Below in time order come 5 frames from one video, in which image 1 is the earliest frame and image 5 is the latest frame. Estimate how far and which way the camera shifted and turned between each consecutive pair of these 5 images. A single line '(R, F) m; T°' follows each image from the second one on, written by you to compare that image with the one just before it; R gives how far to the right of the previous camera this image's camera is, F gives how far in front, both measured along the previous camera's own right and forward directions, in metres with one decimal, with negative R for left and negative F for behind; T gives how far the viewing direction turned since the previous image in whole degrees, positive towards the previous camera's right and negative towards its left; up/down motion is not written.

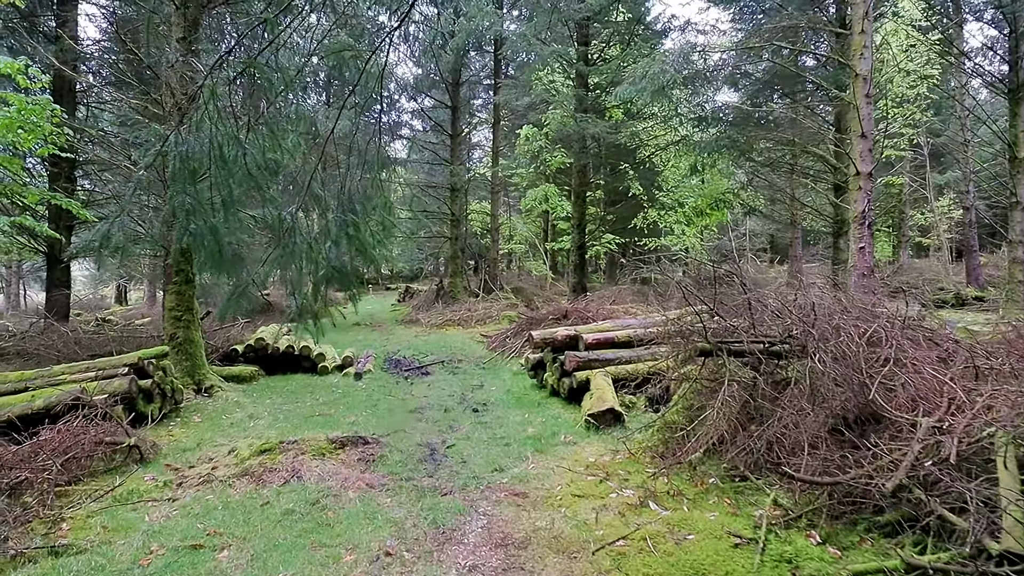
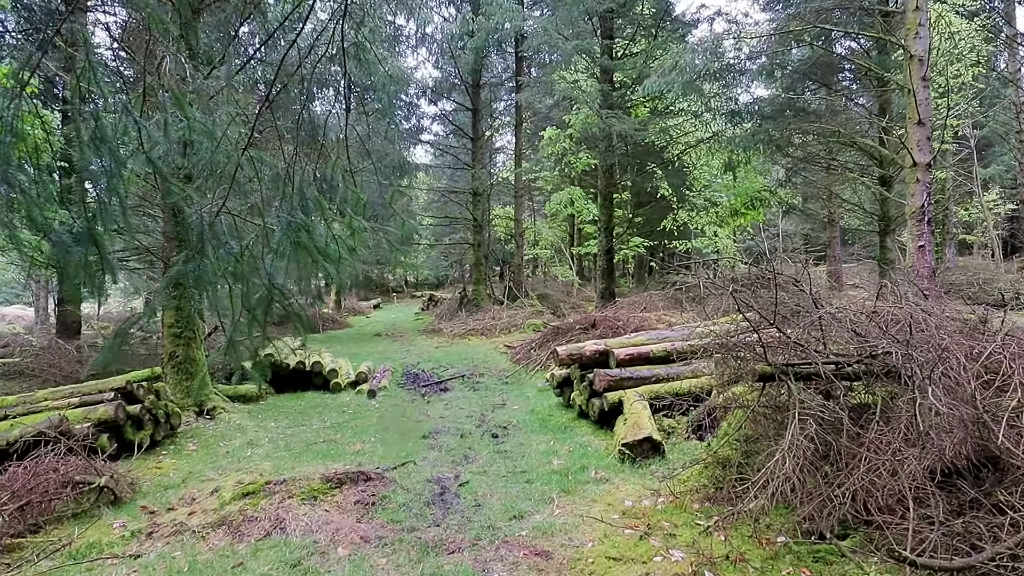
(0.0, +0.5) m; -2°
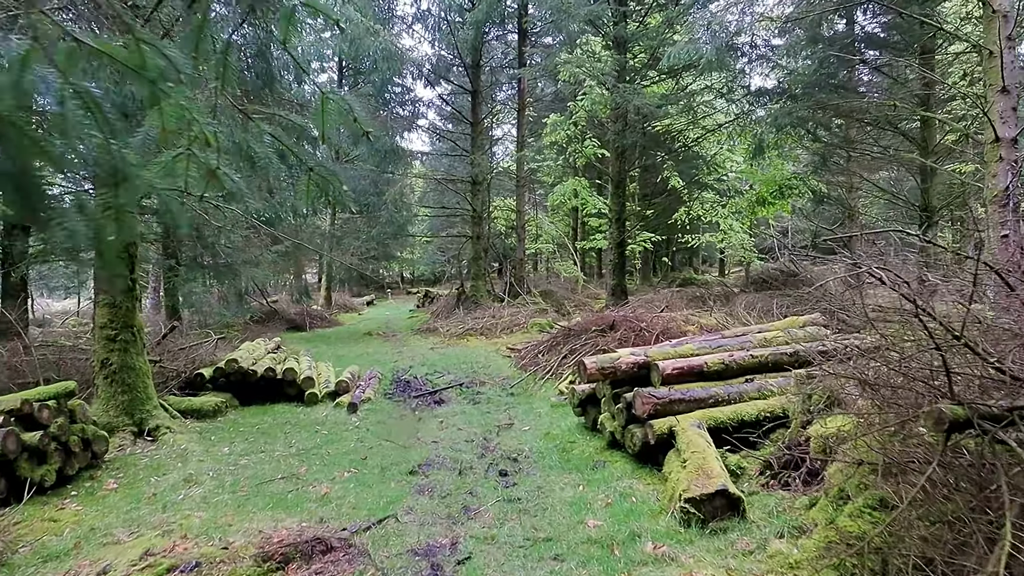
(-0.1, +1.0) m; 0°
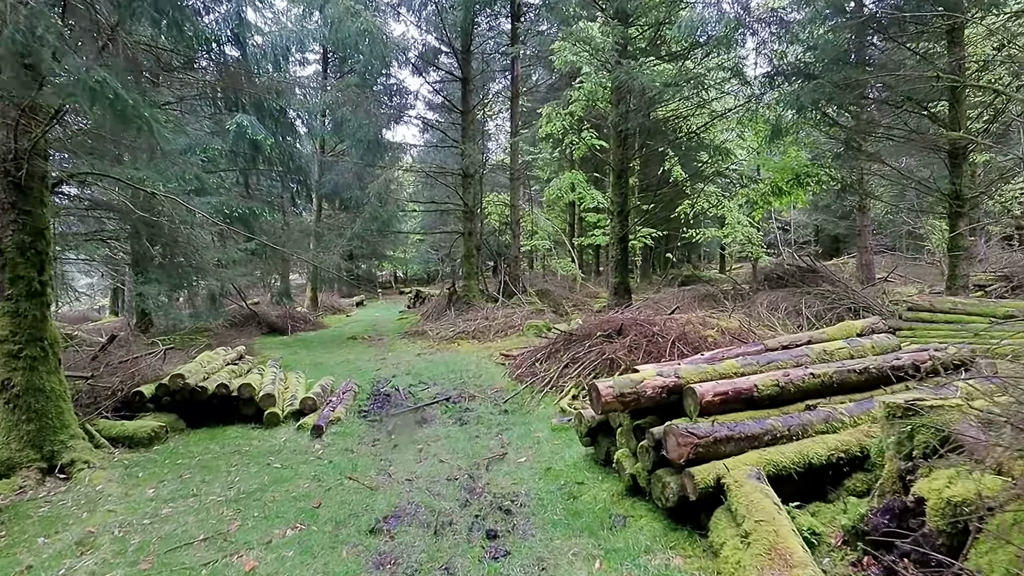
(0.0, +0.8) m; 0°
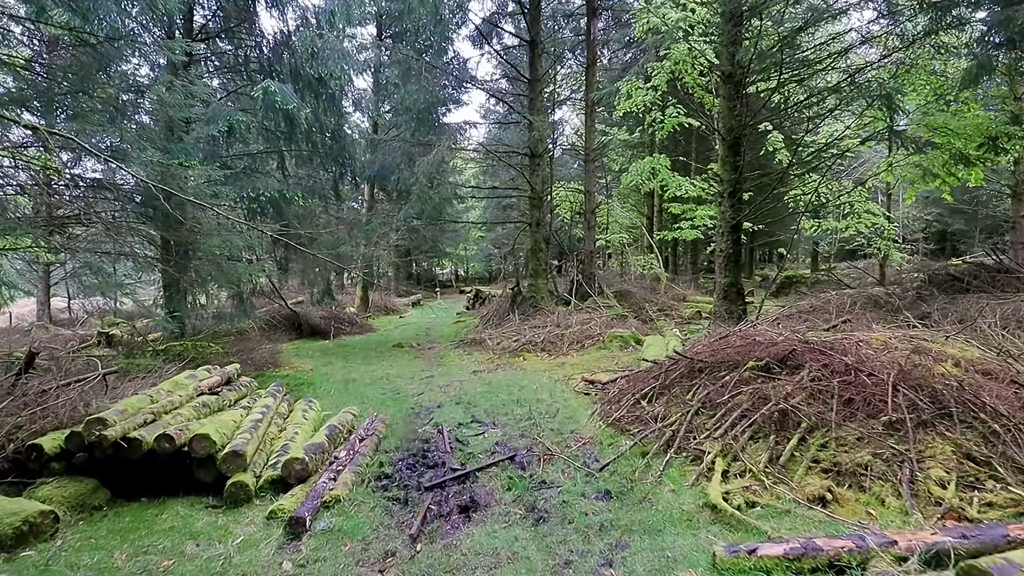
(-0.2, +2.0) m; -6°
